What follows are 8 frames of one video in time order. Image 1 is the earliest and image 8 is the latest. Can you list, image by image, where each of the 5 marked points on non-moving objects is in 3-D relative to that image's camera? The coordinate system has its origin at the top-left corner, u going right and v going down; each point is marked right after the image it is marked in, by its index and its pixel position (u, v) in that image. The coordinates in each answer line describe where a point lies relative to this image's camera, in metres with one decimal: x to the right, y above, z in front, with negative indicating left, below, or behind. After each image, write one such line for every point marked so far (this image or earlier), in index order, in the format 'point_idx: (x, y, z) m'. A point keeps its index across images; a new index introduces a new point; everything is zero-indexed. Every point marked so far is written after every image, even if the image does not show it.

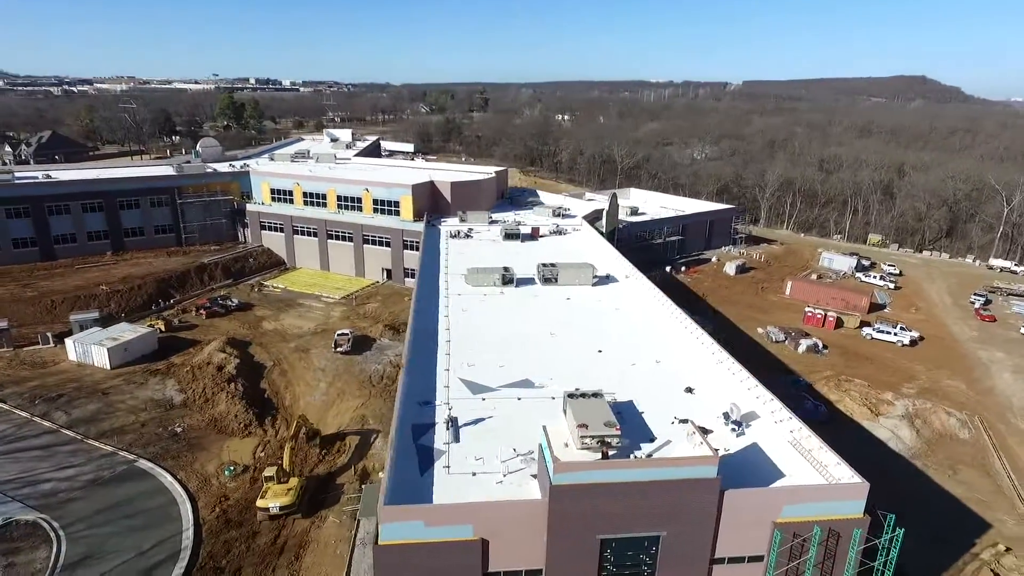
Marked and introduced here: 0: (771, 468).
0: (+7.1, -5.1, +17.2) m
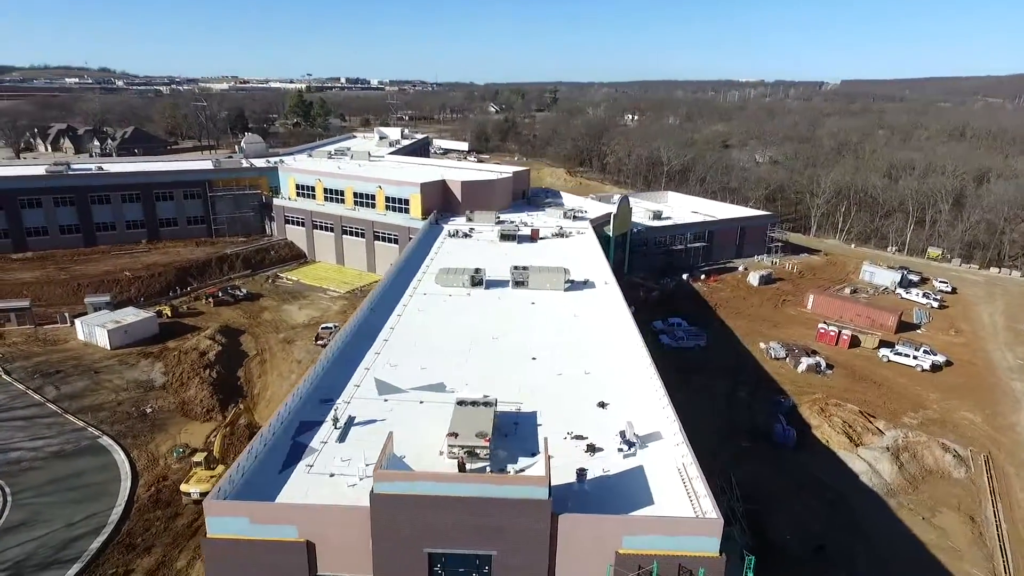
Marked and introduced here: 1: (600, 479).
0: (+3.3, -5.4, +16.2) m
1: (+2.4, -5.2, +16.7) m
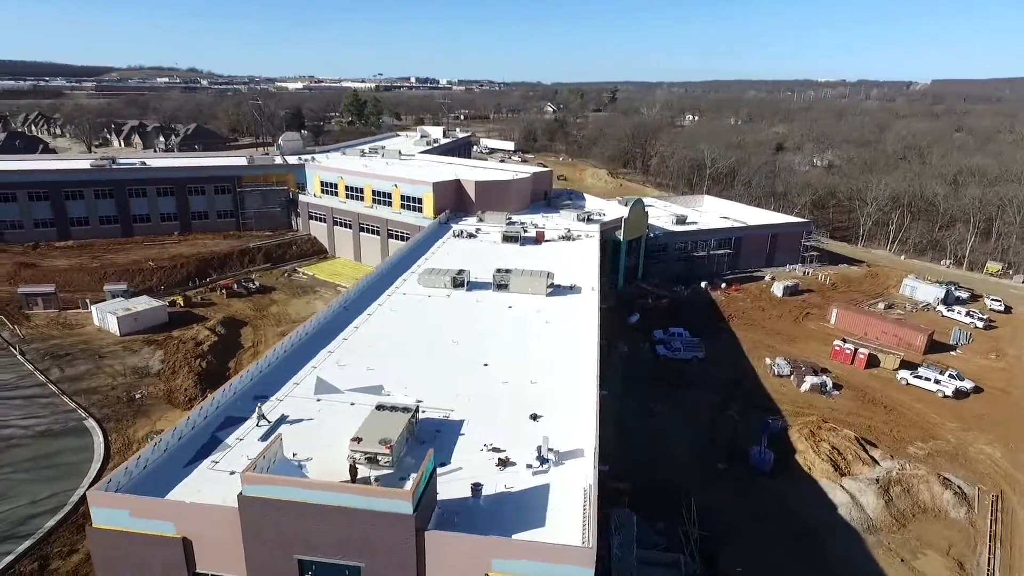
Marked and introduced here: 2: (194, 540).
0: (+0.5, -5.7, +15.4) m
1: (-0.4, -5.4, +16.0) m
2: (-7.6, -6.0, +14.6) m
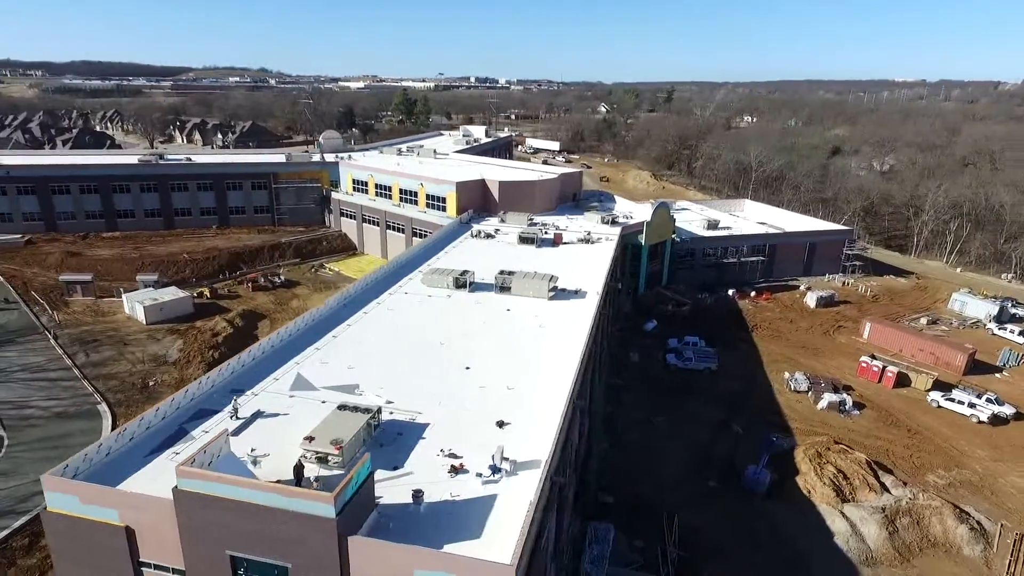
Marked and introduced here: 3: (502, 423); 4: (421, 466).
0: (-1.0, -5.8, +15.0) m
1: (-1.8, -5.5, +15.7) m
2: (-9.2, -5.9, +14.9) m
3: (-0.3, -4.3, +19.3) m
4: (-2.6, -5.0, +17.2) m
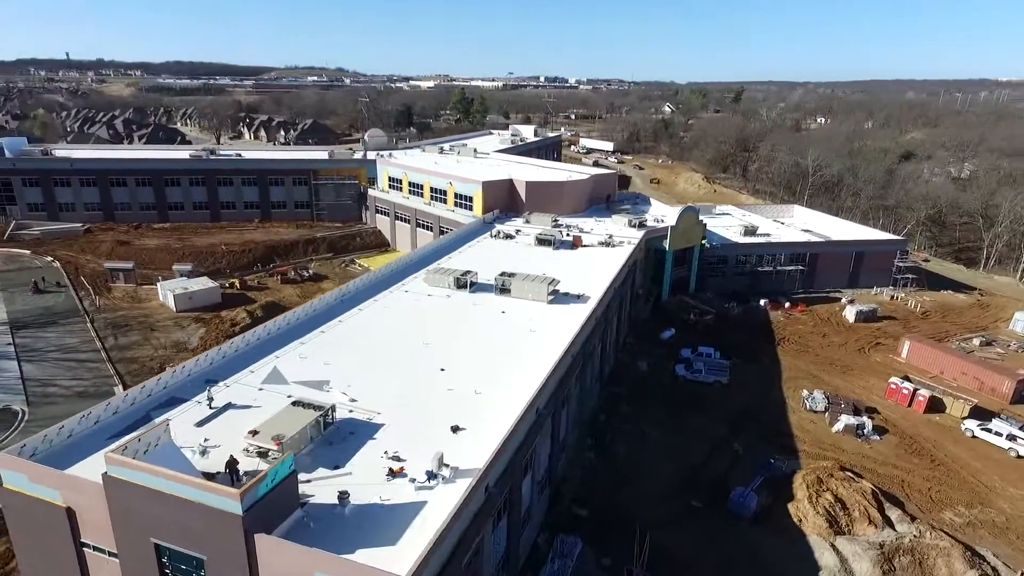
0: (-2.9, -5.8, +14.7) m
1: (-3.6, -5.6, +15.6) m
2: (-11.0, -5.6, +15.5) m
3: (-1.7, -4.3, +19.0) m
4: (-4.2, -5.0, +17.1) m
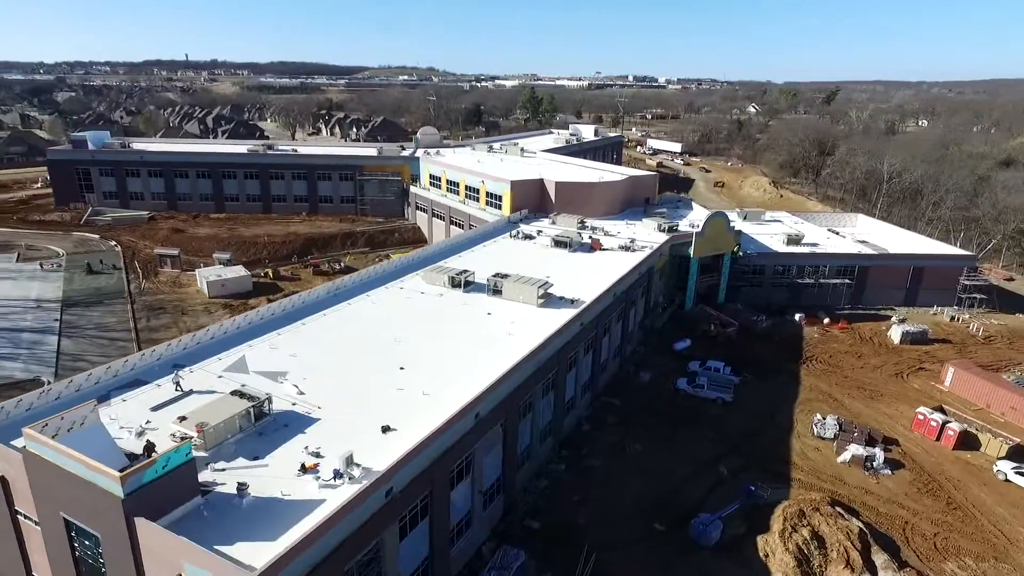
0: (-5.7, -5.7, +14.7) m
1: (-6.2, -5.4, +15.7) m
2: (-13.6, -5.2, +16.6) m
3: (-3.9, -4.3, +18.8) m
4: (-6.6, -4.9, +17.3) m
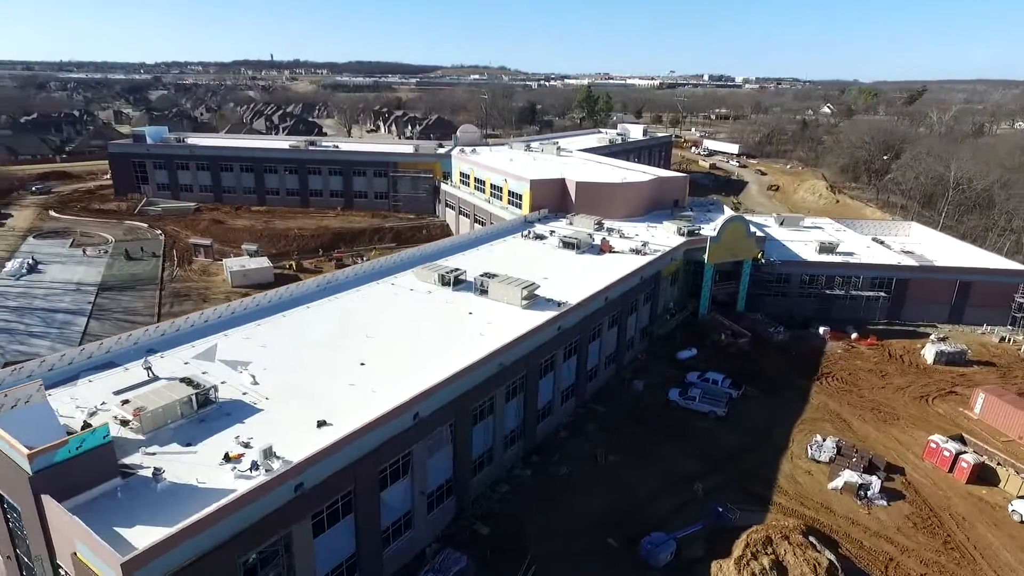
0: (-8.1, -5.5, +15.0) m
1: (-8.6, -5.2, +16.0) m
2: (-15.8, -4.7, +17.7) m
3: (-5.9, -4.1, +18.8) m
4: (-8.7, -4.6, +17.6) m
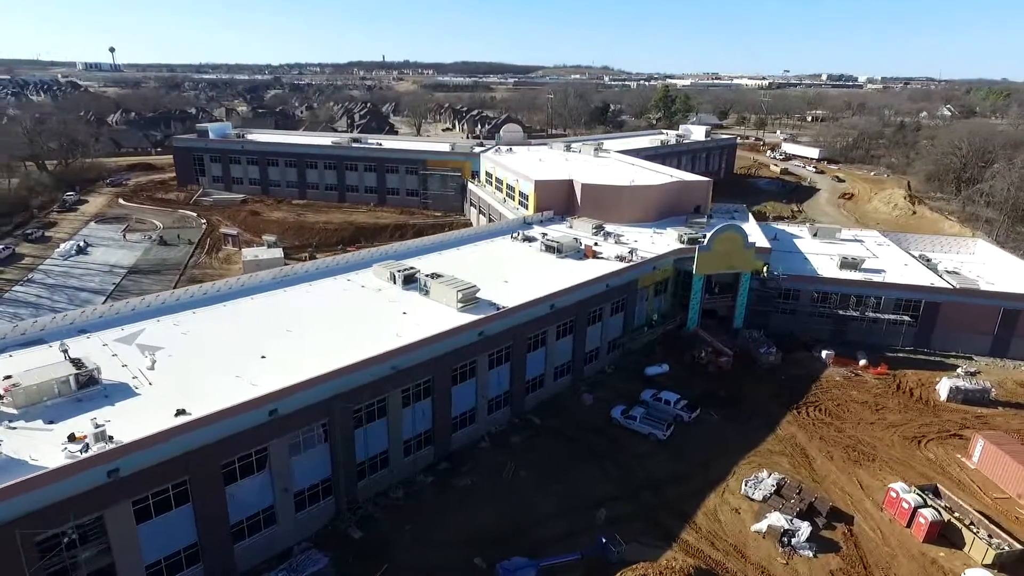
0: (-13.4, -5.1, +15.8) m
1: (-13.7, -4.8, +16.9) m
2: (-20.5, -3.9, +19.7) m
3: (-10.5, -3.9, +19.3) m
4: (-13.5, -4.2, +18.5) m
